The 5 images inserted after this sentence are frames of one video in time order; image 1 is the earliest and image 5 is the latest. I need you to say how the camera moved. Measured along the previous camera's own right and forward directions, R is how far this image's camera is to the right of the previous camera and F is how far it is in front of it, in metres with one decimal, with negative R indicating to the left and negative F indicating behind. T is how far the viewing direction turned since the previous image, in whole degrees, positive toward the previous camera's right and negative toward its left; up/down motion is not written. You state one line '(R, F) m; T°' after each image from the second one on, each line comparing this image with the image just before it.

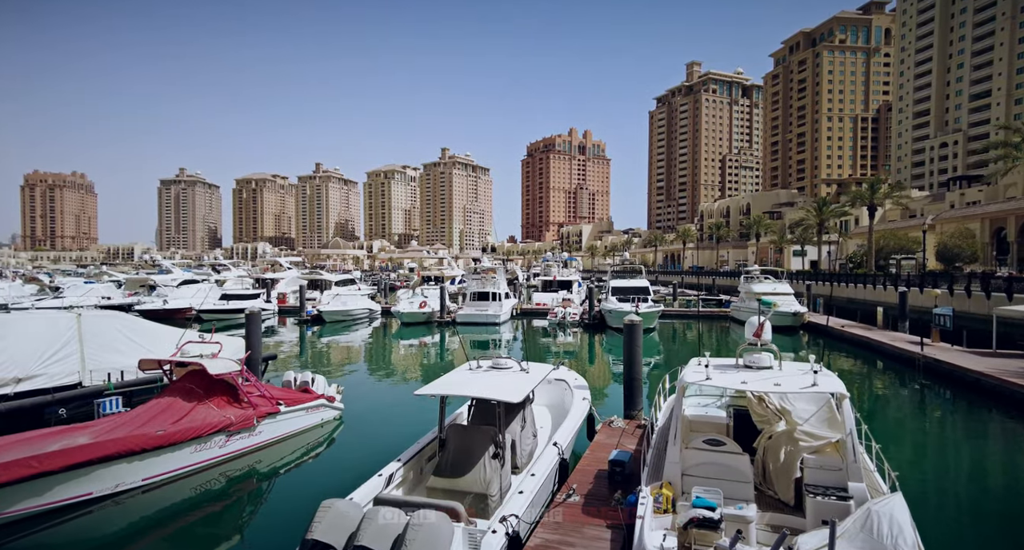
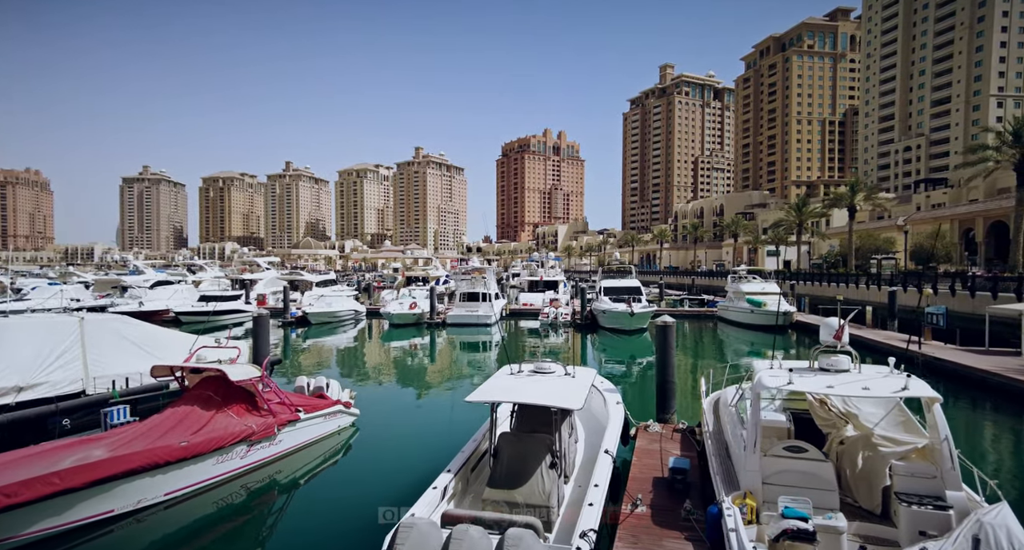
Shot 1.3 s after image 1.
(-0.8, +0.3) m; +2°
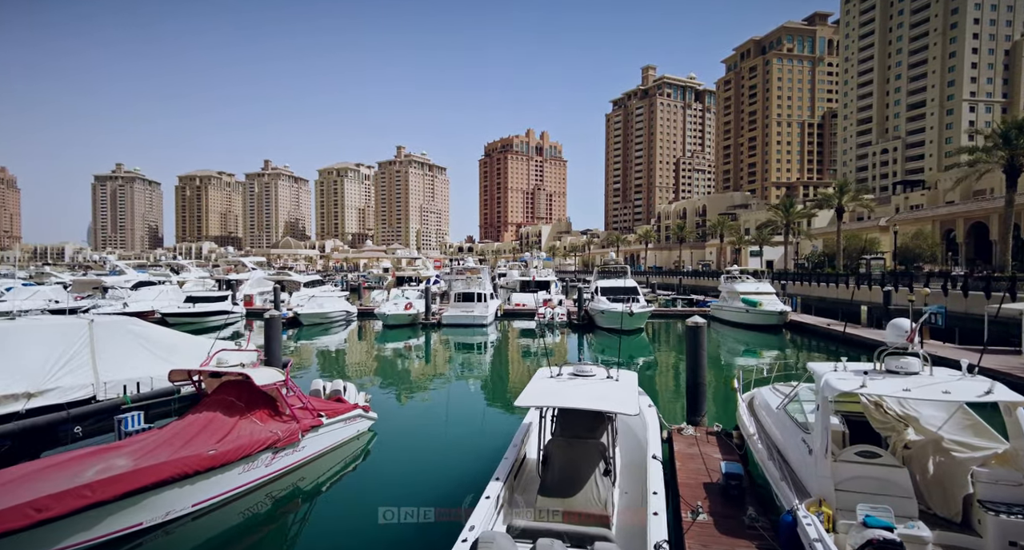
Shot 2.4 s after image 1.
(-0.7, +0.2) m; +1°
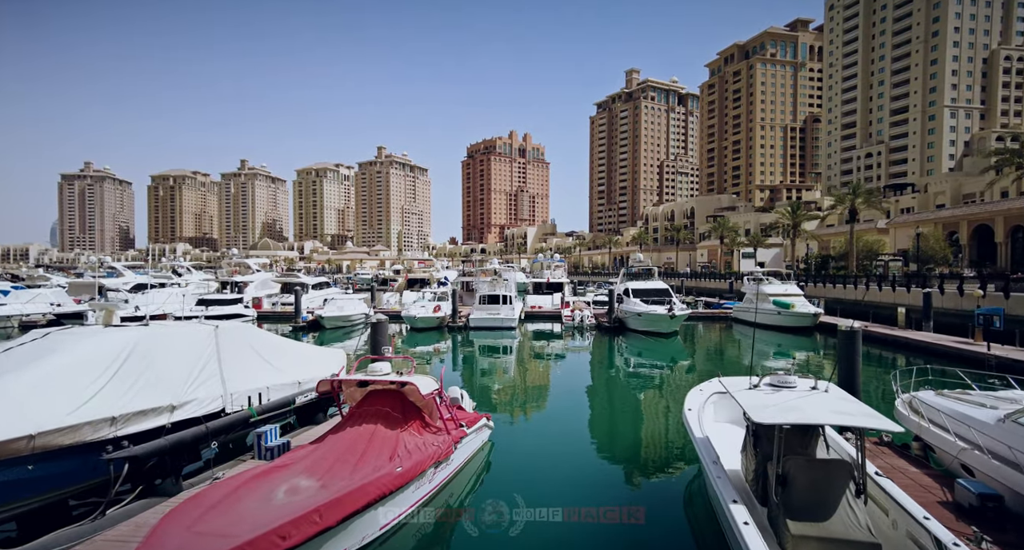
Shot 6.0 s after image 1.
(-2.4, +0.5) m; 0°
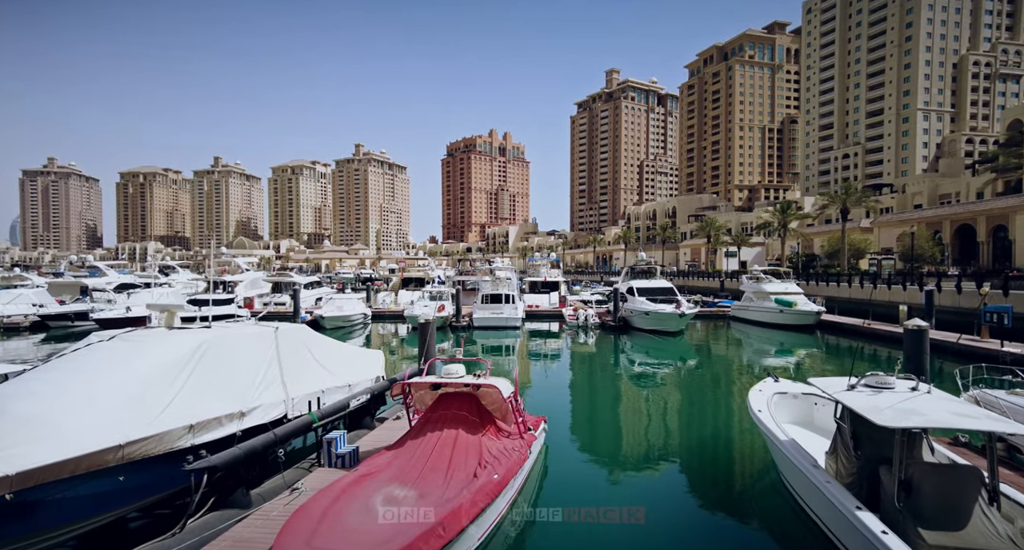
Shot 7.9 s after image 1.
(-1.2, +0.3) m; +1°
